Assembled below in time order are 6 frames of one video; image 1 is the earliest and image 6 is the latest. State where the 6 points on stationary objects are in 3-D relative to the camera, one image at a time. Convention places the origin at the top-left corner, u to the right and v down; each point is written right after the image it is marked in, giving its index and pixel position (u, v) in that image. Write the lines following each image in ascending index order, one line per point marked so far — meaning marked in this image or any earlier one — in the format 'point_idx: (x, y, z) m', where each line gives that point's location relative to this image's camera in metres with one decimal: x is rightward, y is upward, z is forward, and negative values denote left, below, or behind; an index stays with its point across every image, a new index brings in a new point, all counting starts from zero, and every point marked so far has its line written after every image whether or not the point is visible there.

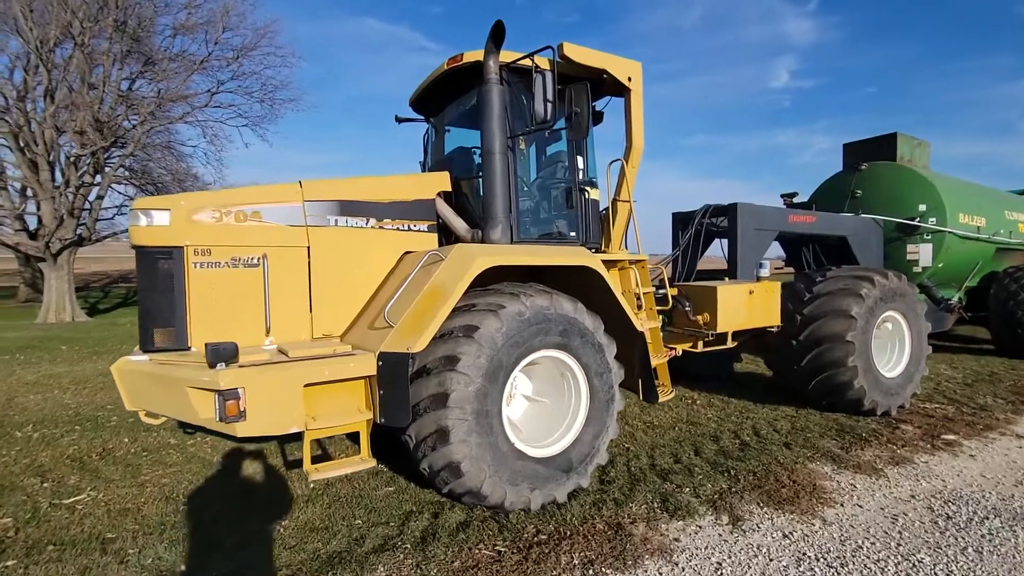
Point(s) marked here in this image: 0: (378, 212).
0: (-1.0, +0.6, +3.7) m
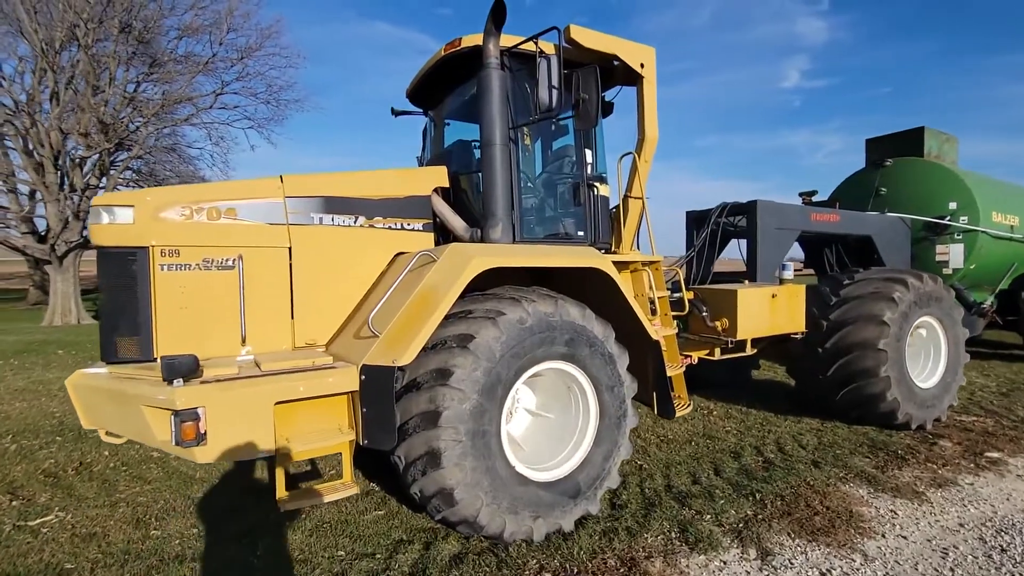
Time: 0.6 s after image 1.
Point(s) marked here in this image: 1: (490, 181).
0: (-1.0, +0.5, +3.4) m
1: (-0.2, +0.8, +3.5) m
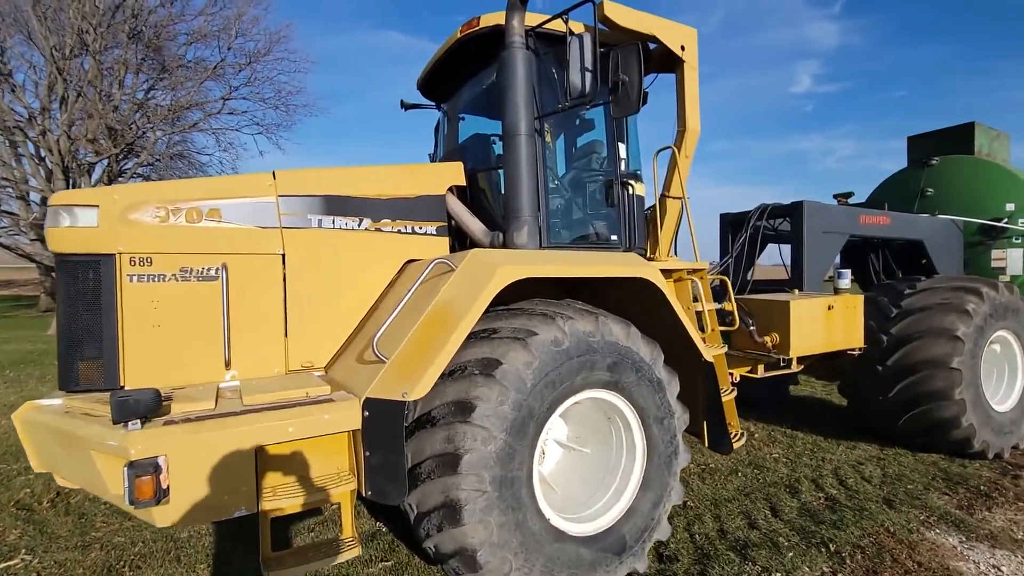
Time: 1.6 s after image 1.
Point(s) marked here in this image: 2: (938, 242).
0: (-0.8, +0.4, +2.9) m
1: (0.0, +0.7, +3.1) m
2: (+5.2, +0.5, +6.1) m
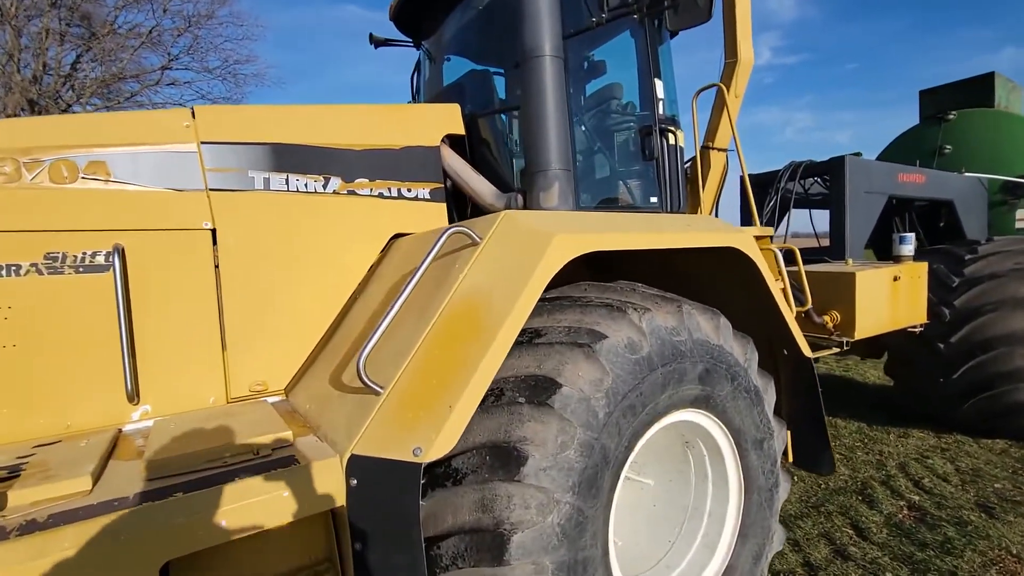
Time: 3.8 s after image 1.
0: (-0.7, +0.5, +2.1) m
1: (+0.1, +0.8, +2.3) m
2: (+5.1, +0.9, +5.6) m
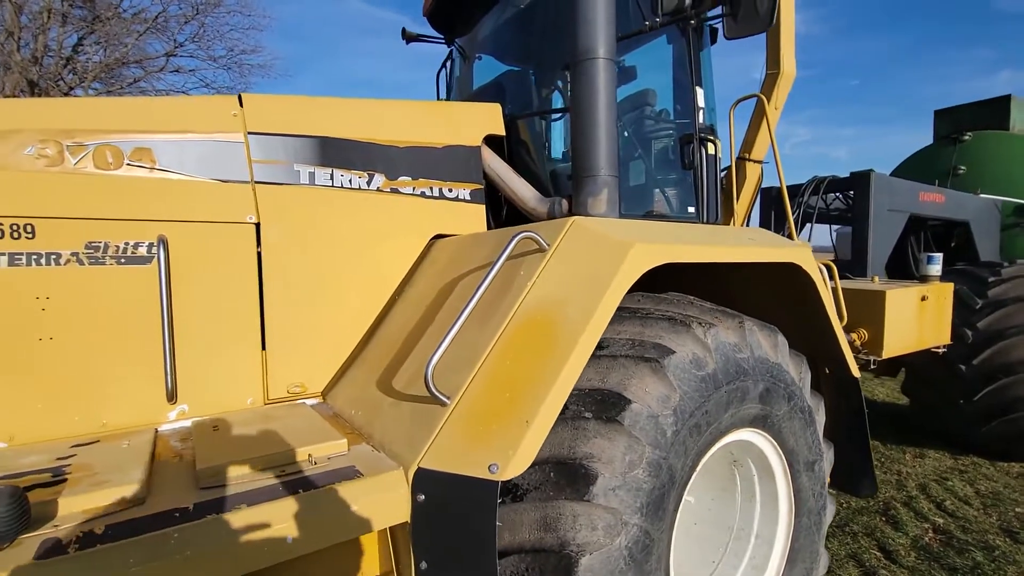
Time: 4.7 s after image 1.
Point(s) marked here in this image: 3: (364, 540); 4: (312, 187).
0: (-0.5, +0.5, +2.0) m
1: (+0.3, +0.7, +2.2) m
2: (+5.3, +0.7, +5.6) m
3: (-0.4, -0.6, +1.3) m
4: (-0.7, +0.4, +1.8) m
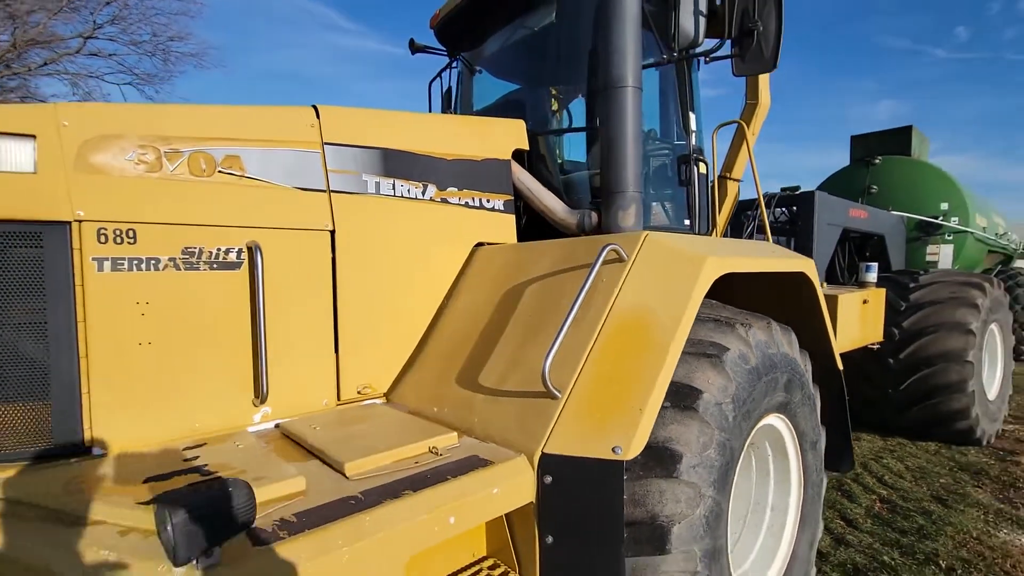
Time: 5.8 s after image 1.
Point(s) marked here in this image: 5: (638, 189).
0: (-0.3, +0.5, +2.1) m
1: (+0.5, +0.7, +2.4) m
2: (+4.9, +0.6, +6.4) m
3: (-0.1, -0.7, +1.4) m
4: (-0.5, +0.4, +1.9) m
5: (+0.6, +0.5, +2.5) m
